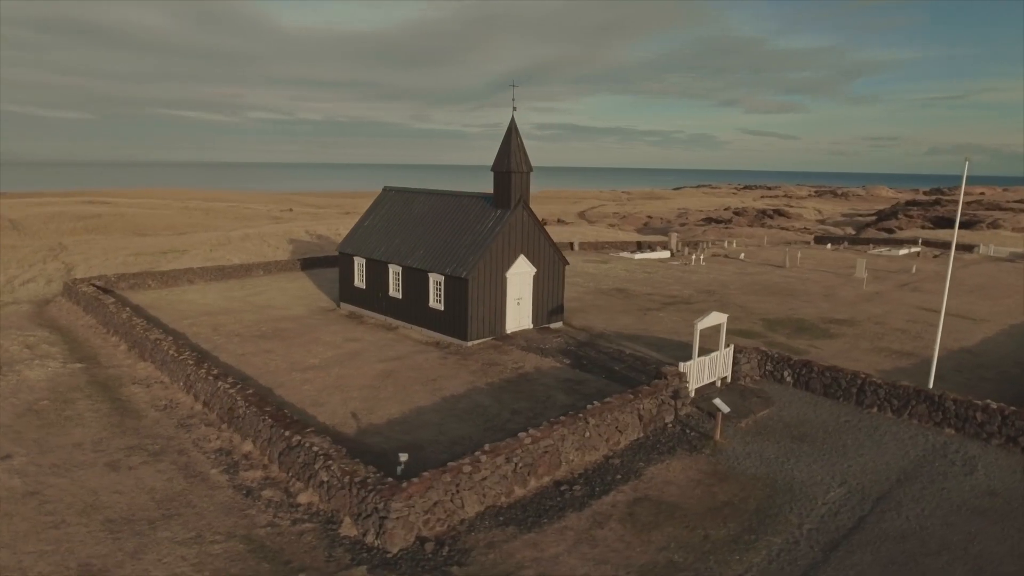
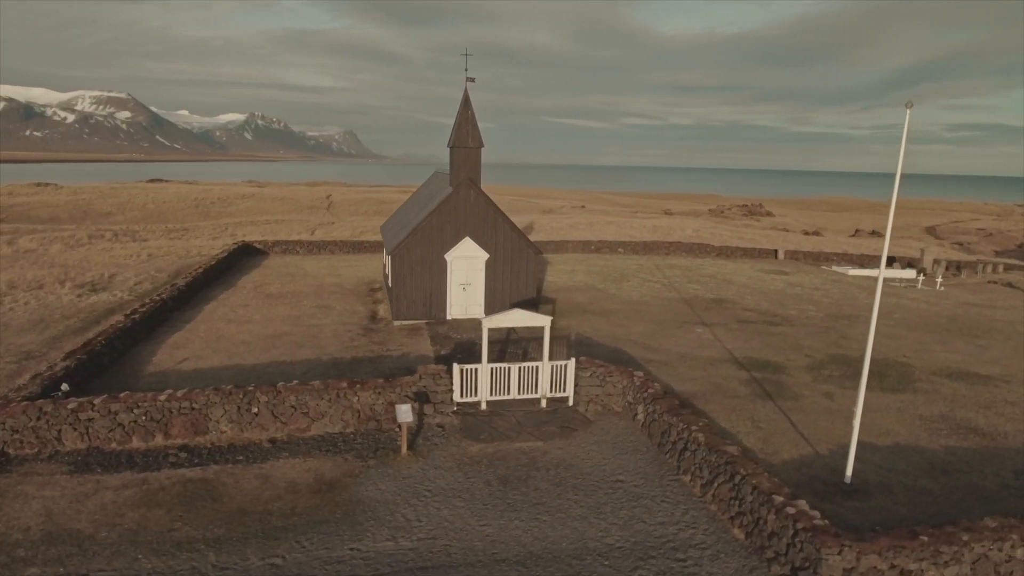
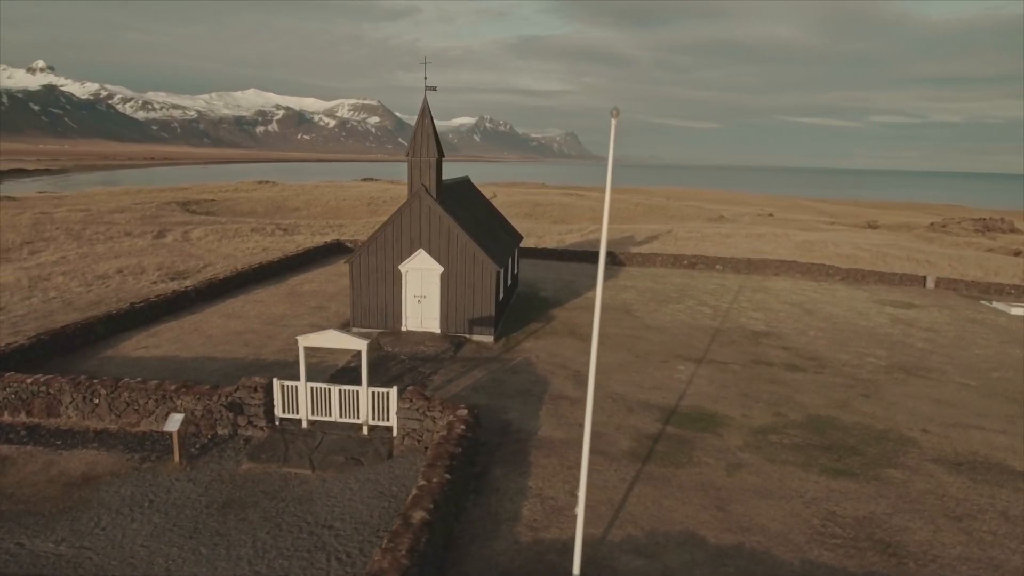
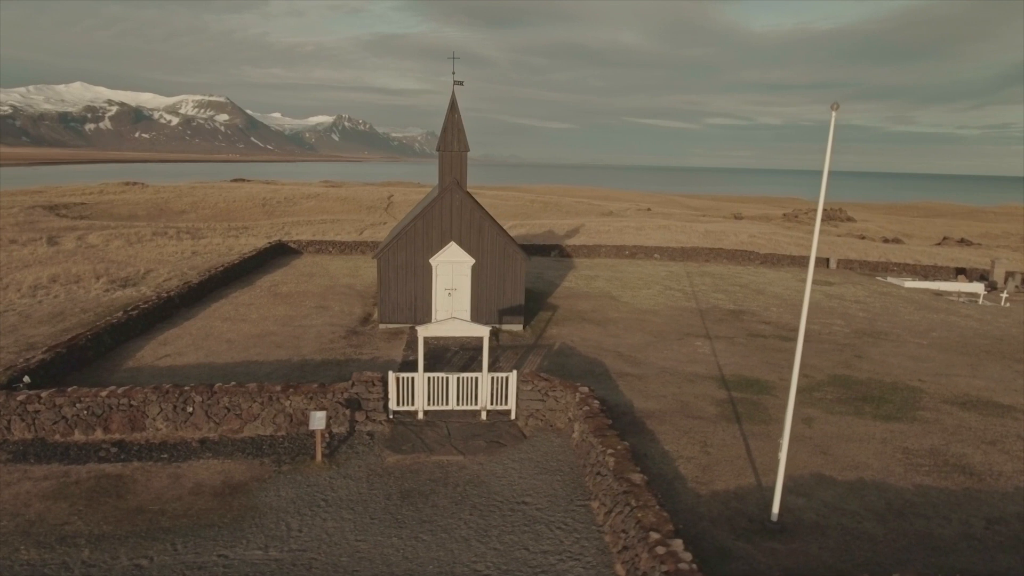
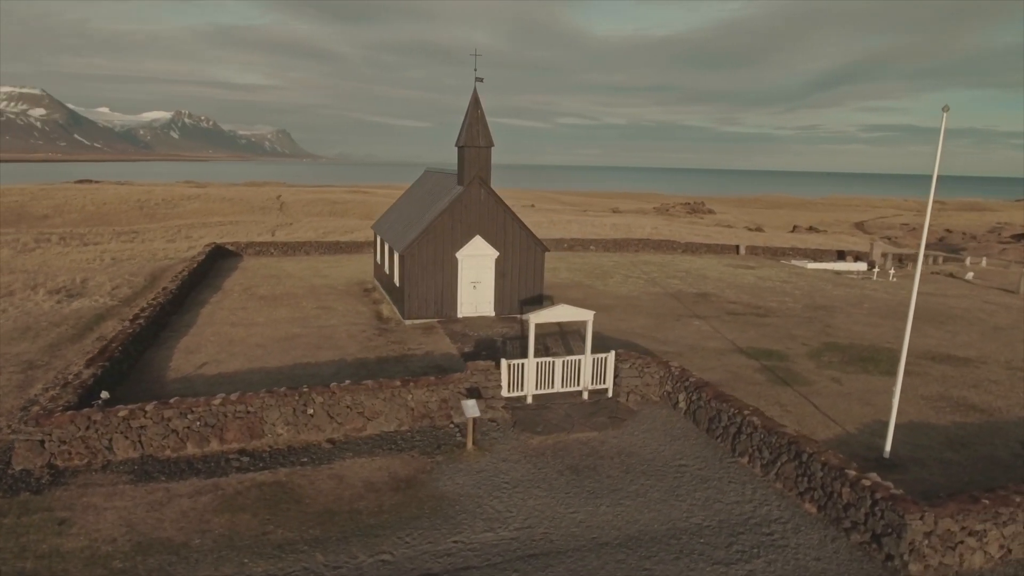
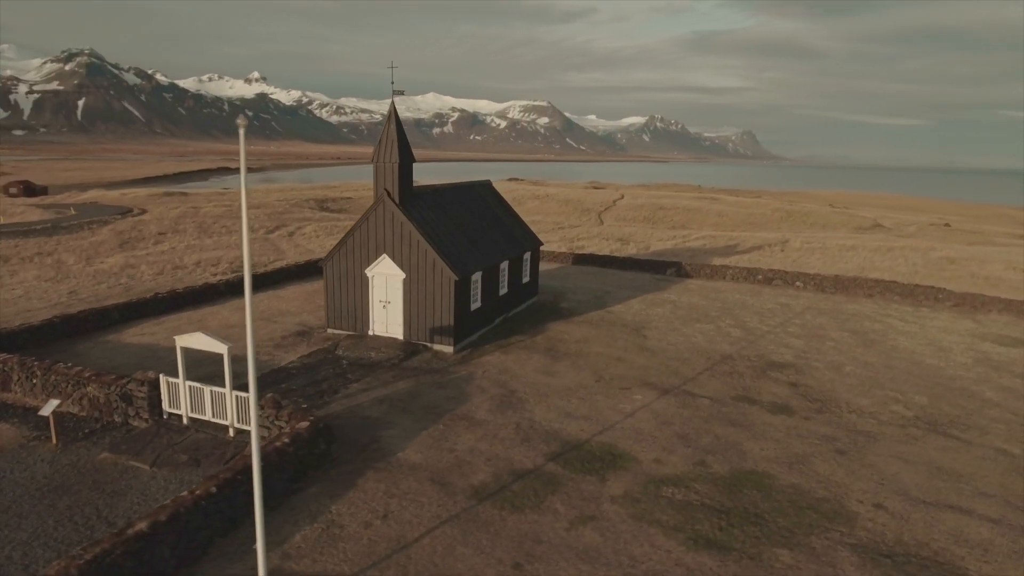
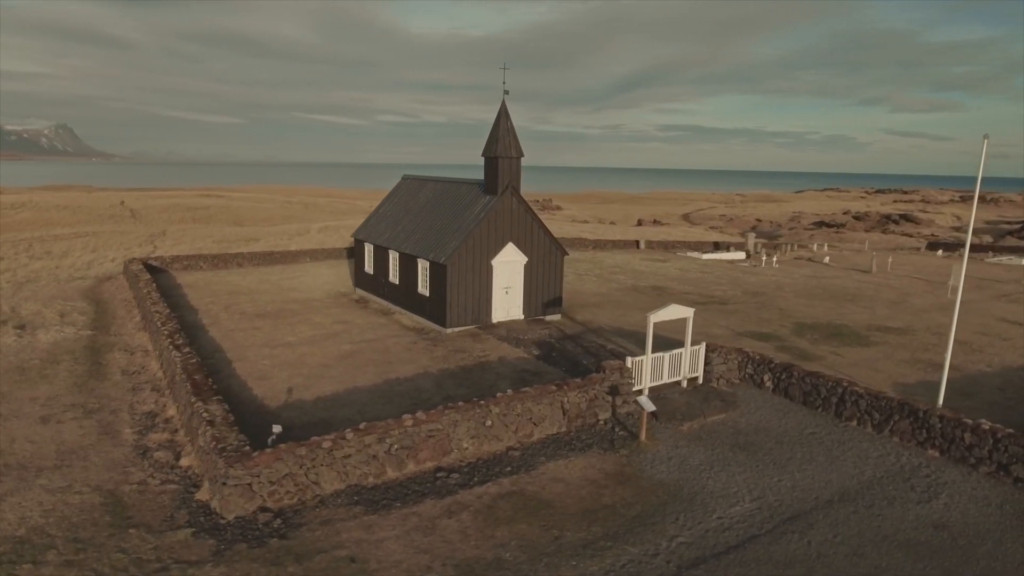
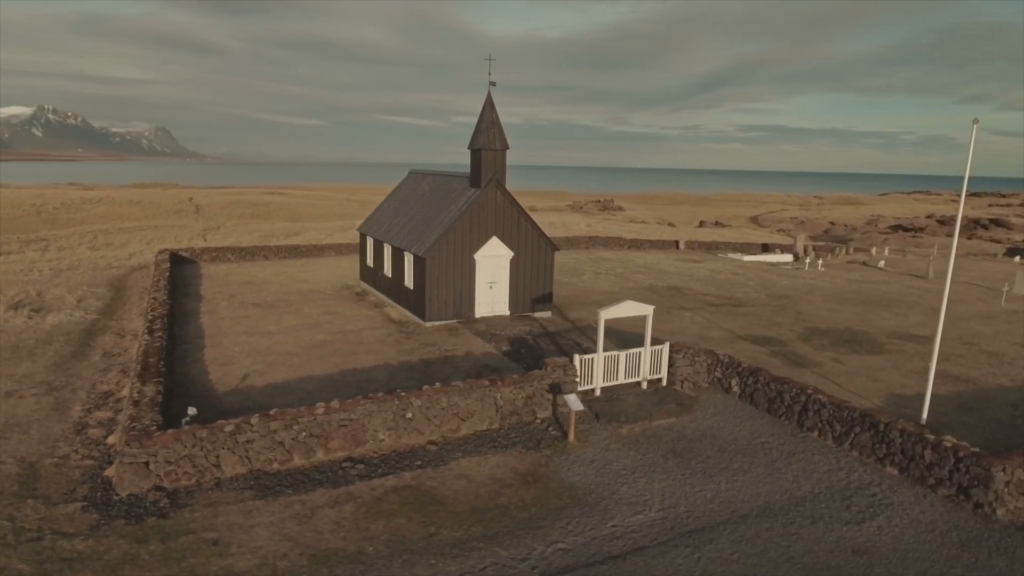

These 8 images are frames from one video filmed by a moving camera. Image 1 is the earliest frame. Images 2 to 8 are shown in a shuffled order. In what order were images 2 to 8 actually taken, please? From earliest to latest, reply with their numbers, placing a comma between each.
7, 8, 5, 2, 4, 3, 6
